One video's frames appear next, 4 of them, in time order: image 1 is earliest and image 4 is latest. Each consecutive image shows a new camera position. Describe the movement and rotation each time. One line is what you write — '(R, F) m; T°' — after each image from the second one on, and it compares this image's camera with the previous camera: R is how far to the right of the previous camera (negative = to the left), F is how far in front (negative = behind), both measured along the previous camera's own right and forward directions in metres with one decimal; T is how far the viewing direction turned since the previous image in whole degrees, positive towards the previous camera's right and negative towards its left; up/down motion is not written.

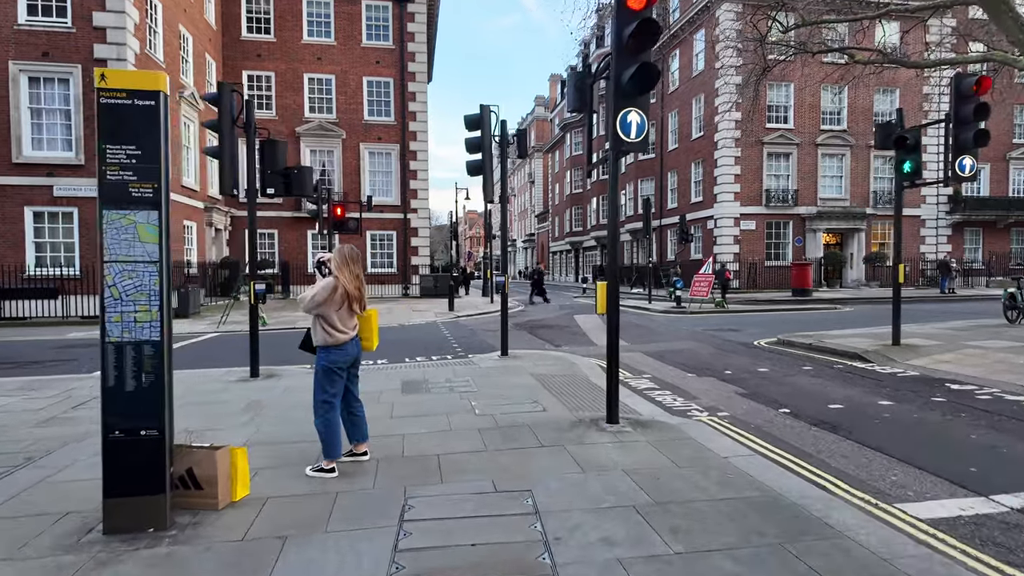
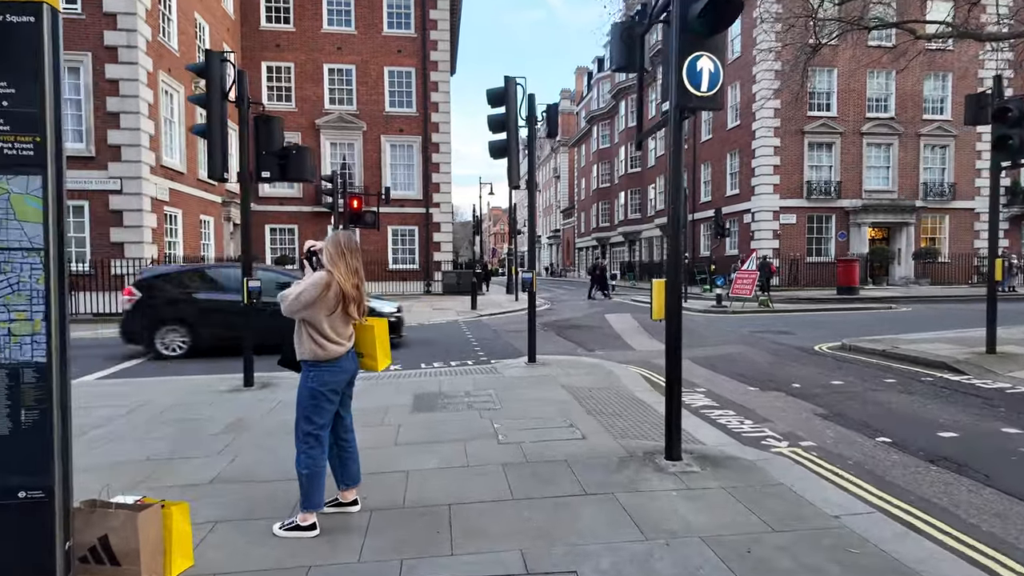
(-0.1, +1.2) m; -2°
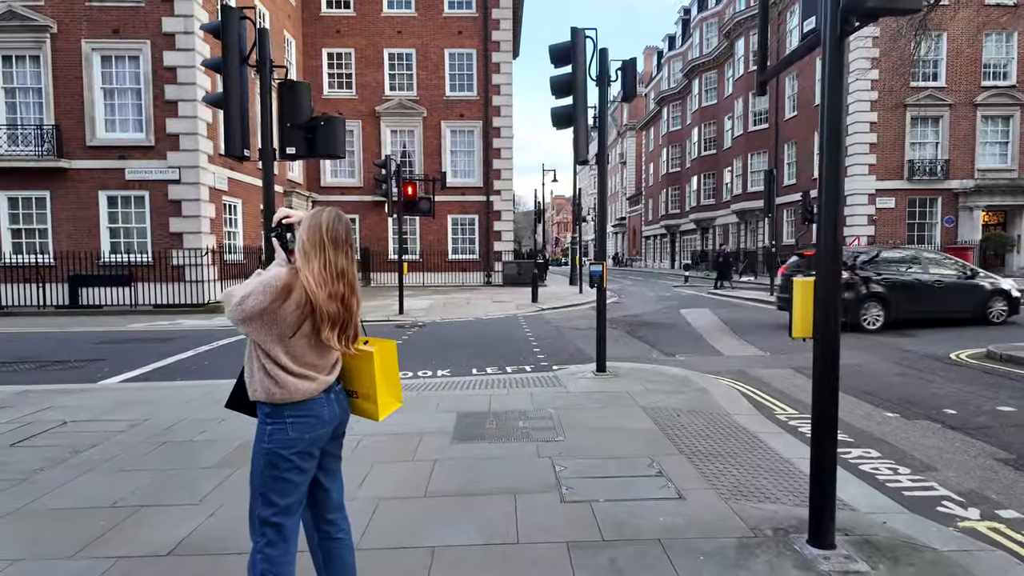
(0.0, +1.4) m; -6°
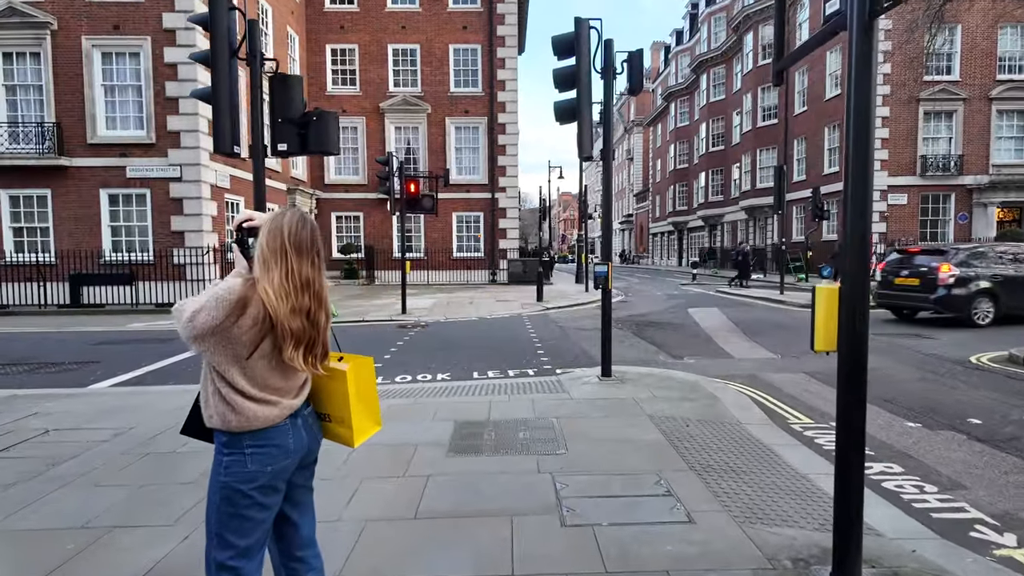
(+0.1, +0.3) m; -1°
